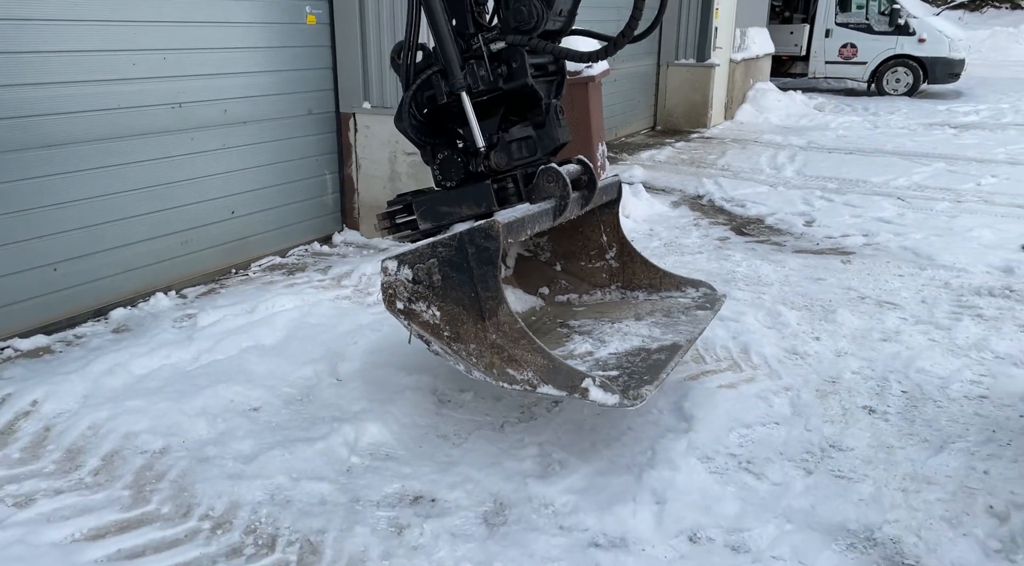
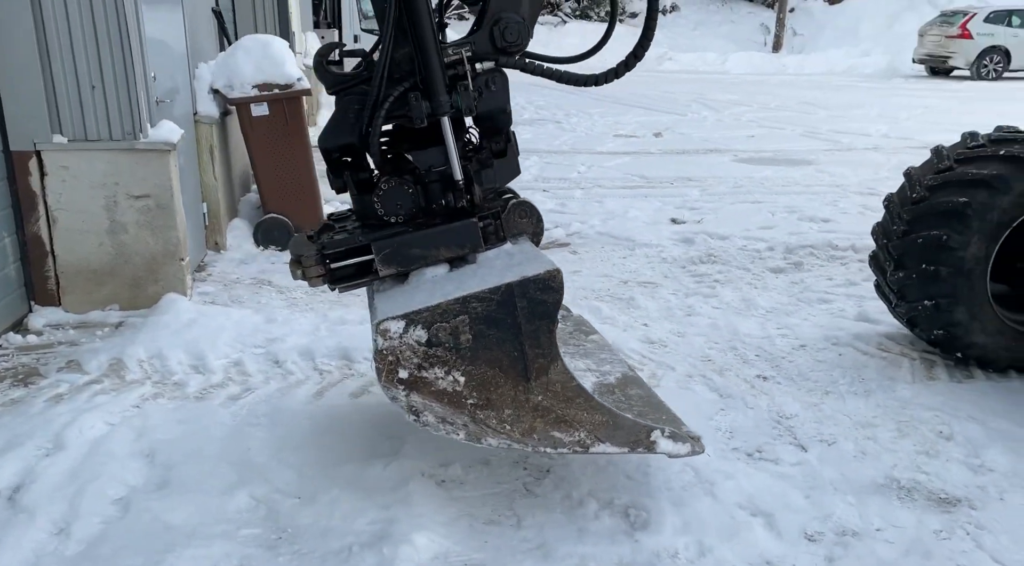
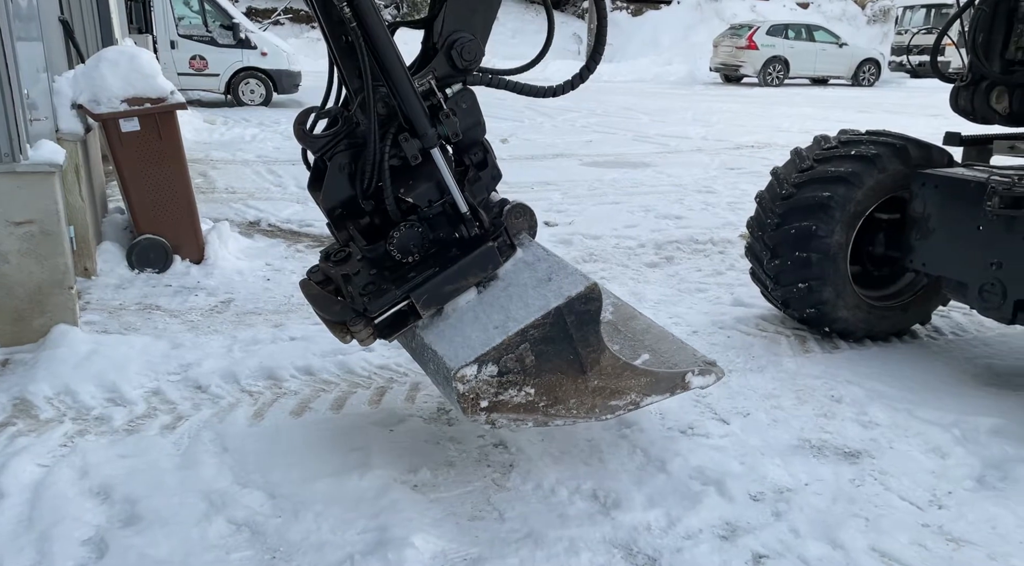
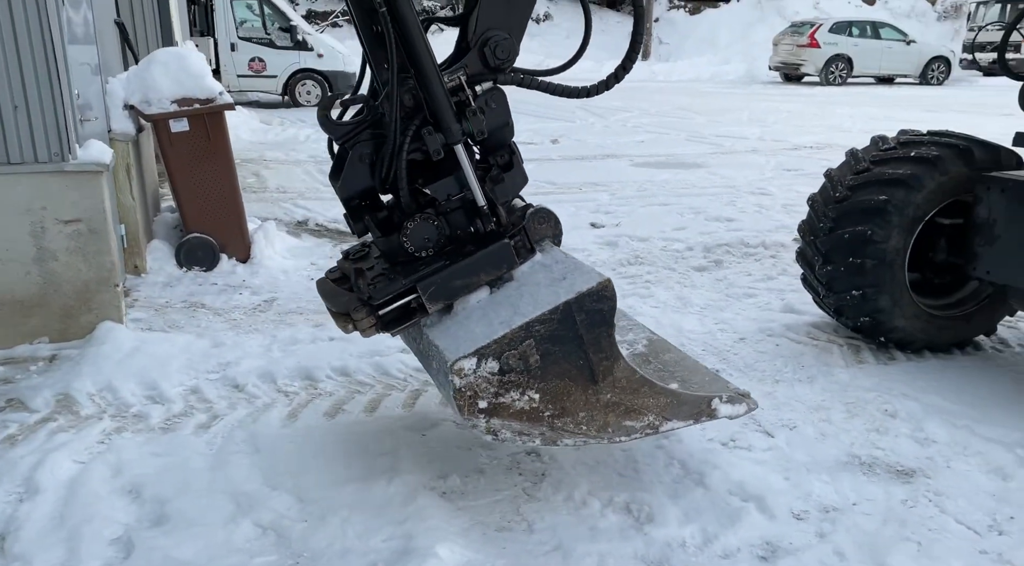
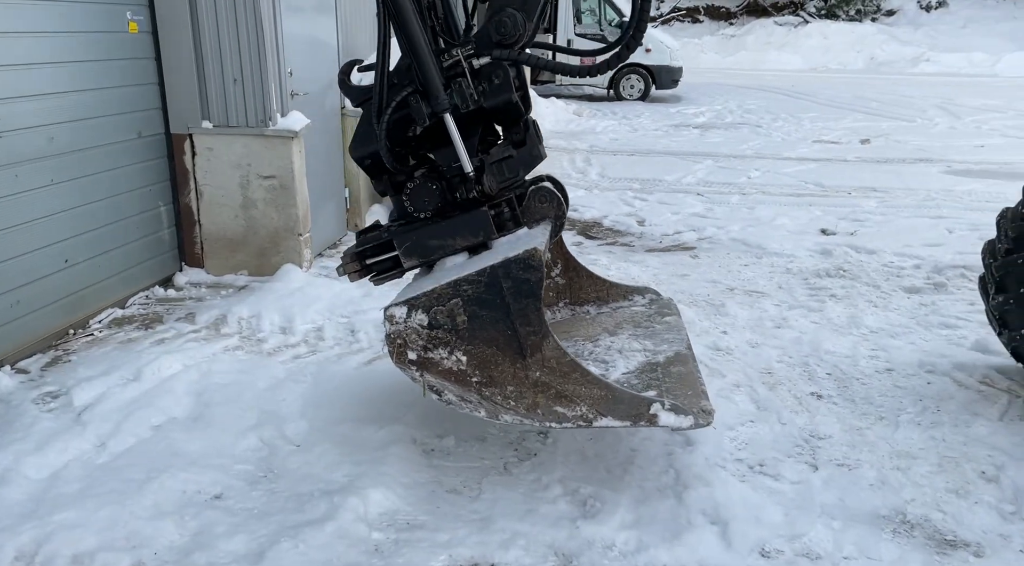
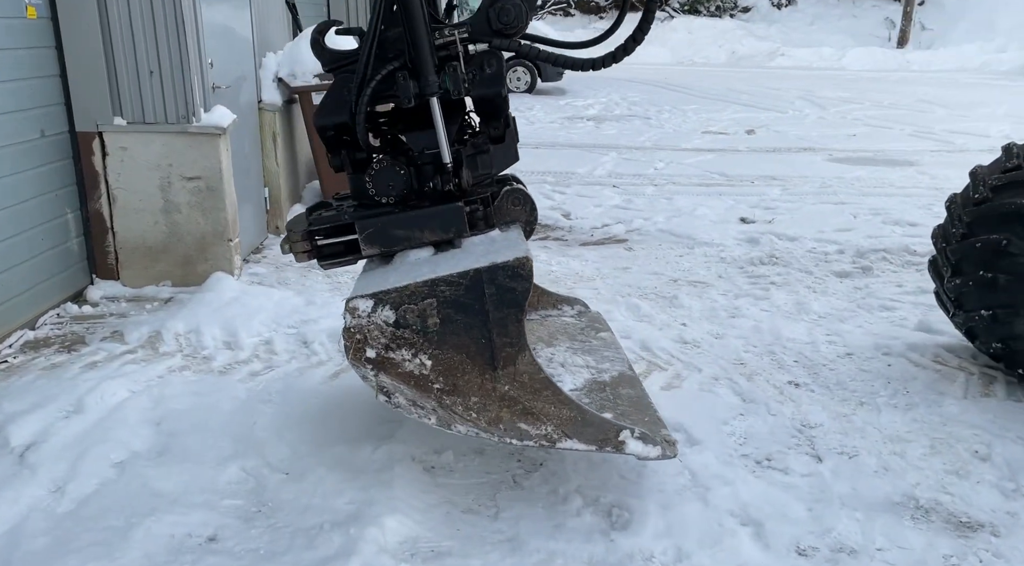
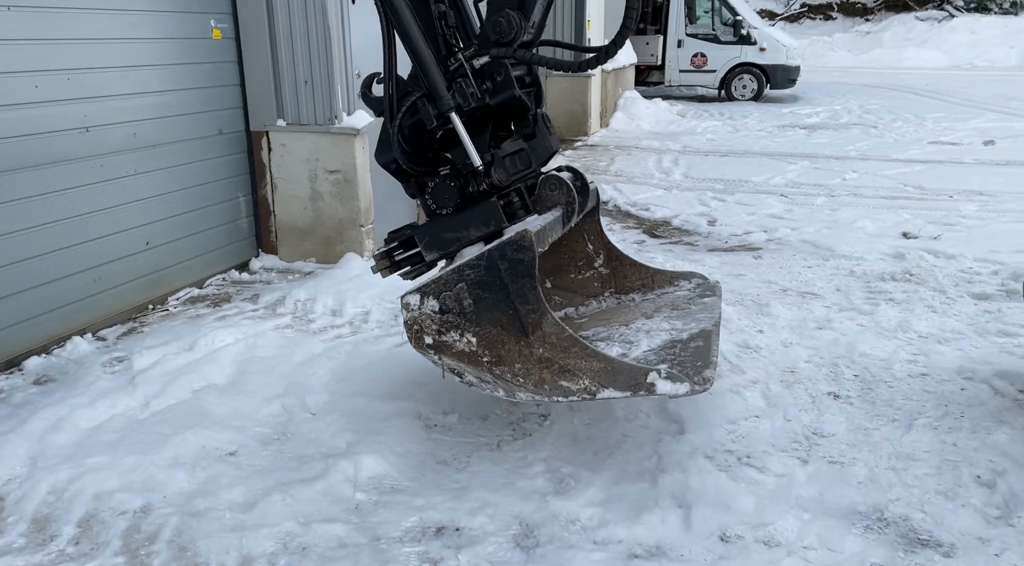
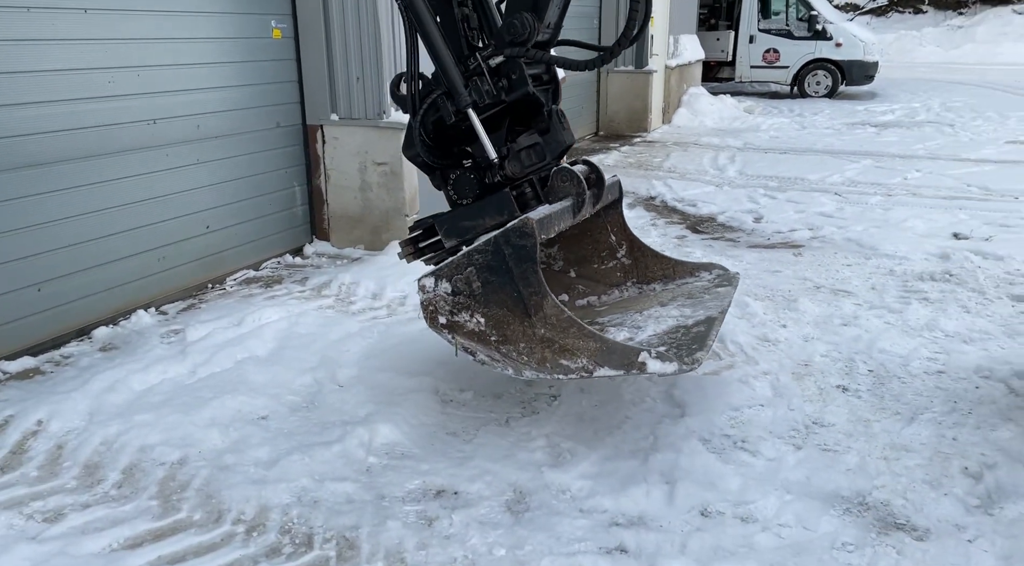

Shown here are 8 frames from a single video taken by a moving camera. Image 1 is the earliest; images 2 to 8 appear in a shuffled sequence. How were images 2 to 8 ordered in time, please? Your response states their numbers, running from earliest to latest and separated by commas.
8, 7, 5, 6, 2, 4, 3
